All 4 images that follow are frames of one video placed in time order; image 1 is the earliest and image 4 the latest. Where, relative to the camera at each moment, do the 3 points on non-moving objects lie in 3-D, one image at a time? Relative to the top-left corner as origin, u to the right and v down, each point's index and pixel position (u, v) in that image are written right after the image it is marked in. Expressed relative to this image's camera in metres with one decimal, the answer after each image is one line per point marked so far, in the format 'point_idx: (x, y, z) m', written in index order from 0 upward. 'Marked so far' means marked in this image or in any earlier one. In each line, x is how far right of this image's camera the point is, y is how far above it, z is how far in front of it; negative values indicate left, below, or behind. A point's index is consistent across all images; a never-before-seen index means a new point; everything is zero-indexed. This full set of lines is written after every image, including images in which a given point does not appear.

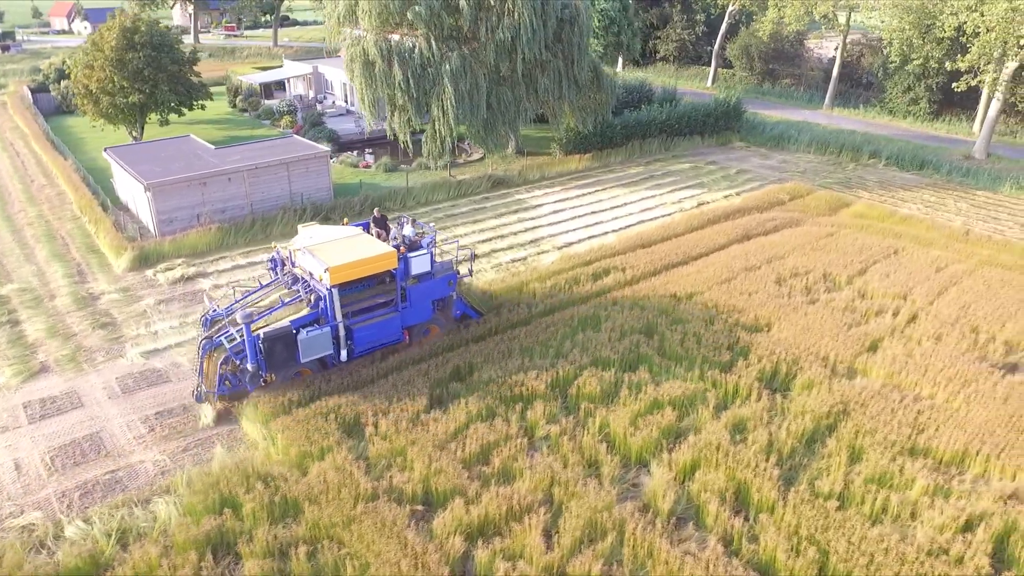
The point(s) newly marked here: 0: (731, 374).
0: (+3.5, -1.4, +10.4) m
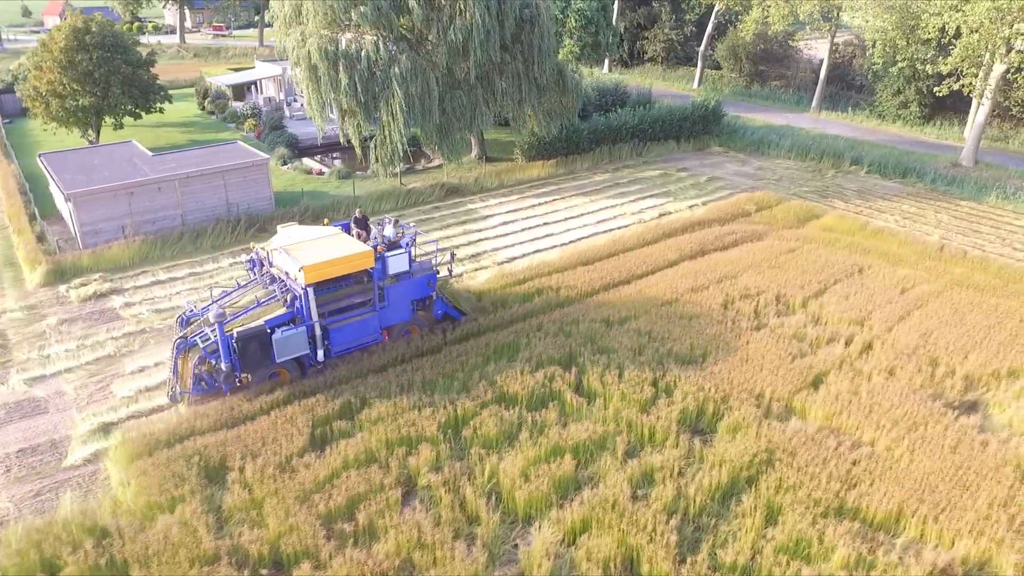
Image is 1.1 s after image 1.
0: (+2.0, -1.8, +9.3) m
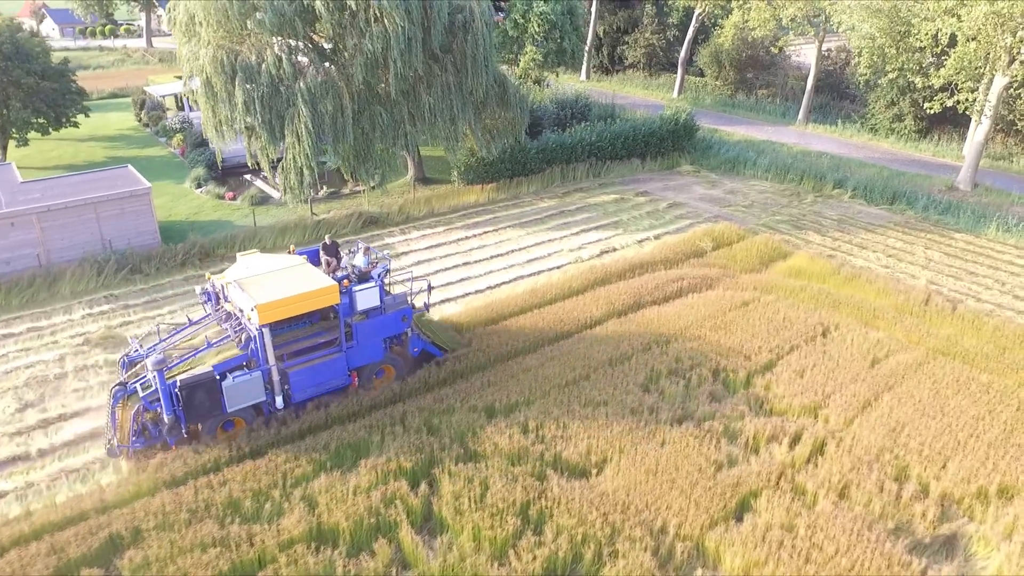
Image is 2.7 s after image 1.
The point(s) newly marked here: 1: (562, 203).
0: (-0.1, -2.9, +6.9) m
1: (+1.4, +2.4, +18.2) m
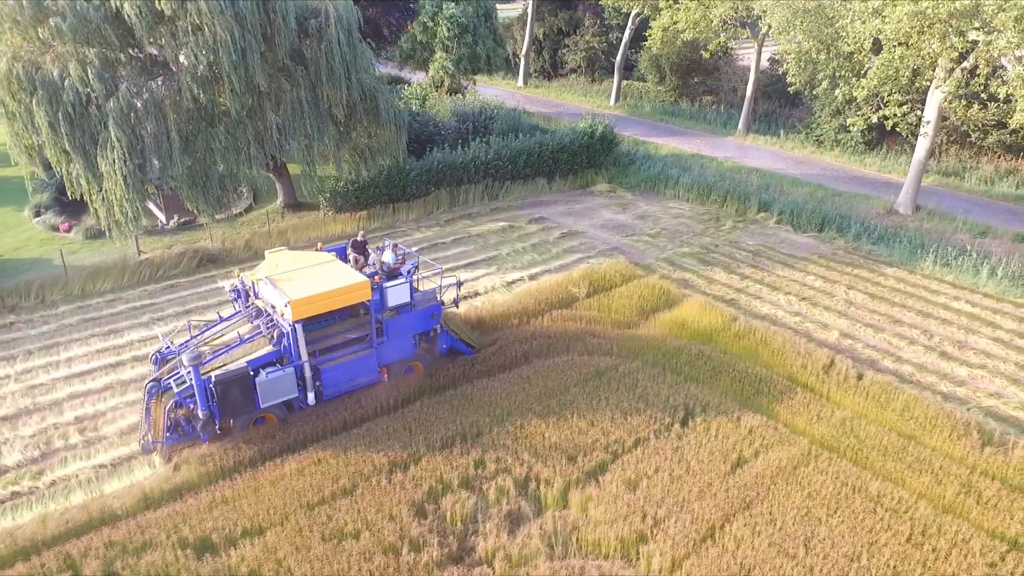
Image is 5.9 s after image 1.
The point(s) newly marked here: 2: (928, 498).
0: (-3.1, -3.9, +4.5) m
1: (-1.7, +1.3, +15.8) m
2: (+4.9, -2.5, +7.7) m
